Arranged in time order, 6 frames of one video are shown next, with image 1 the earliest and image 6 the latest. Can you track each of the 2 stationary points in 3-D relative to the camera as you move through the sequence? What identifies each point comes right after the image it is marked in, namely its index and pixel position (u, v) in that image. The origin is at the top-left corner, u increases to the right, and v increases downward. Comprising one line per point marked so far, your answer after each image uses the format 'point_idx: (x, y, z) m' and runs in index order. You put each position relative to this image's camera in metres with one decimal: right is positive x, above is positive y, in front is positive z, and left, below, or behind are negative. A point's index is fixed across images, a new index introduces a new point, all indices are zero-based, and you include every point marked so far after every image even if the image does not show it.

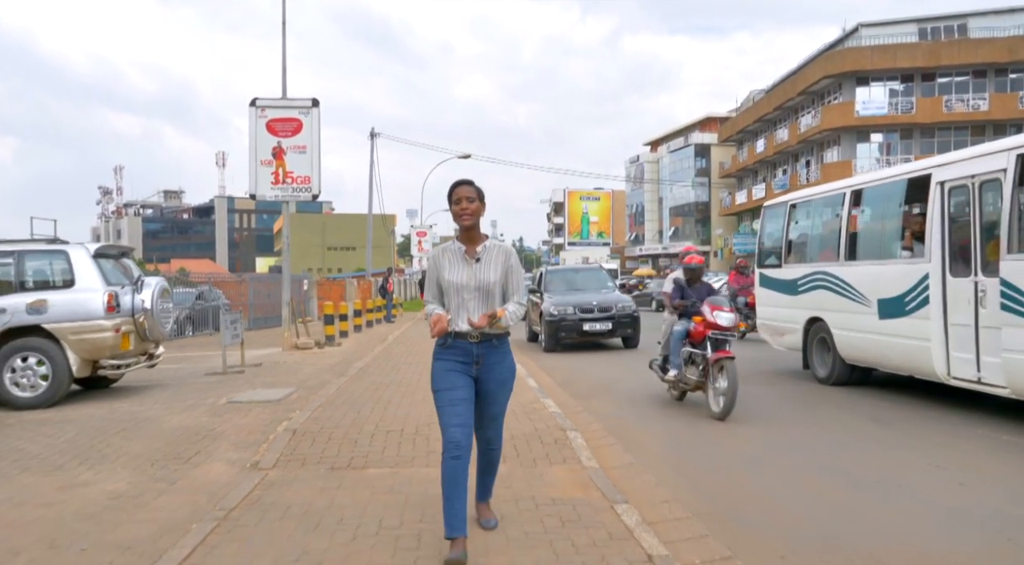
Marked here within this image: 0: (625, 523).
0: (+0.7, -1.4, +3.9) m
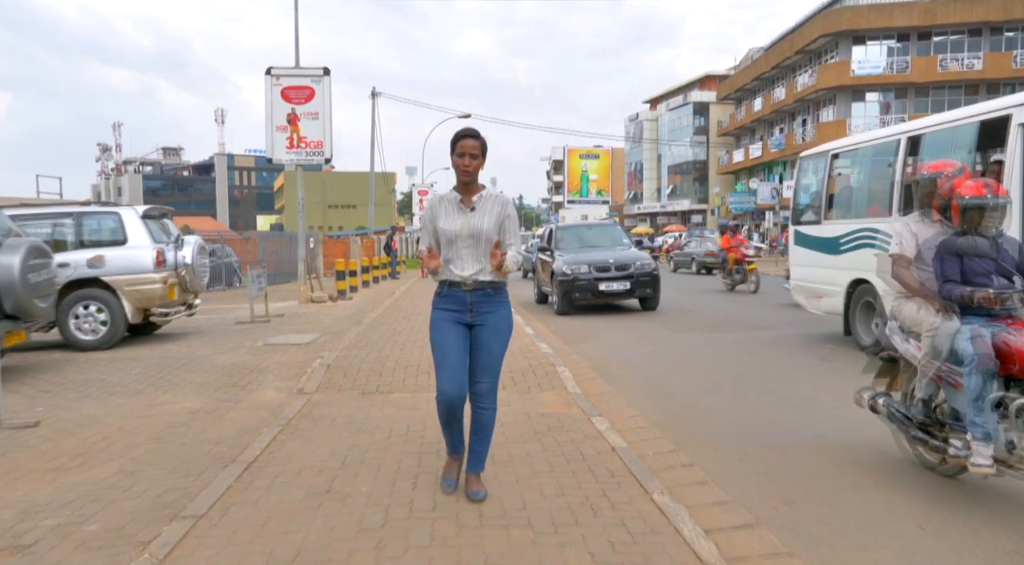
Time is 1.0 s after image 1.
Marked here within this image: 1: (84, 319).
0: (+0.7, -1.1, +5.0) m
1: (-5.5, -0.5, +8.4) m
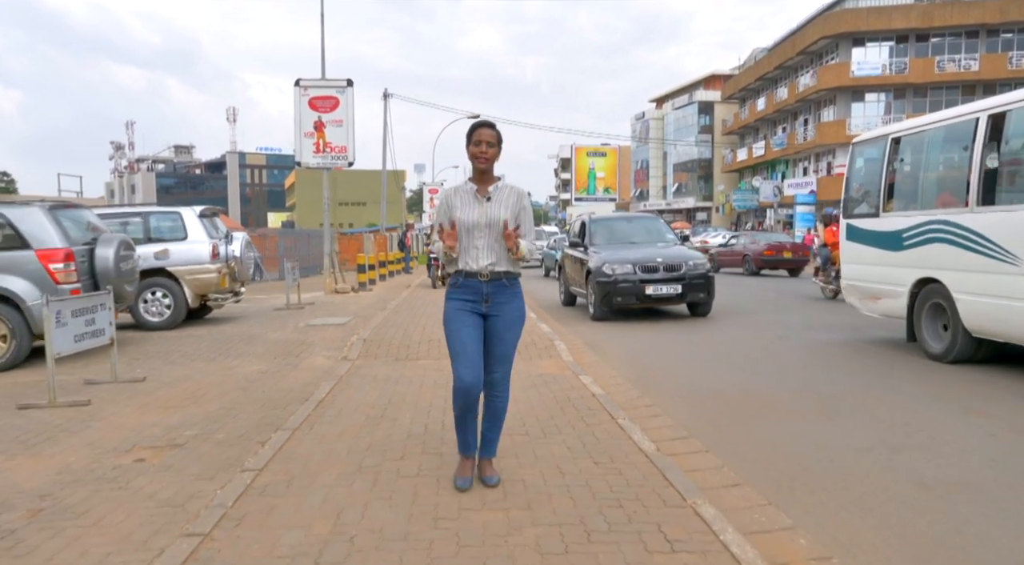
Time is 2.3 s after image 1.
0: (+0.7, -1.0, +6.4) m
1: (-5.5, -0.3, +9.8) m
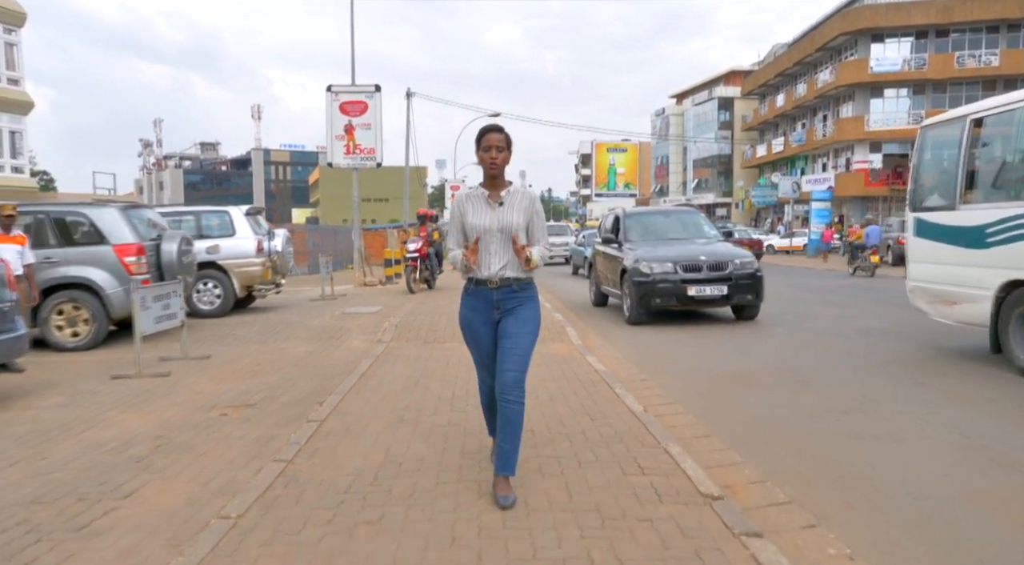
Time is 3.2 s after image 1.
0: (+0.9, -0.9, +7.3) m
1: (-5.2, -0.2, +10.9) m
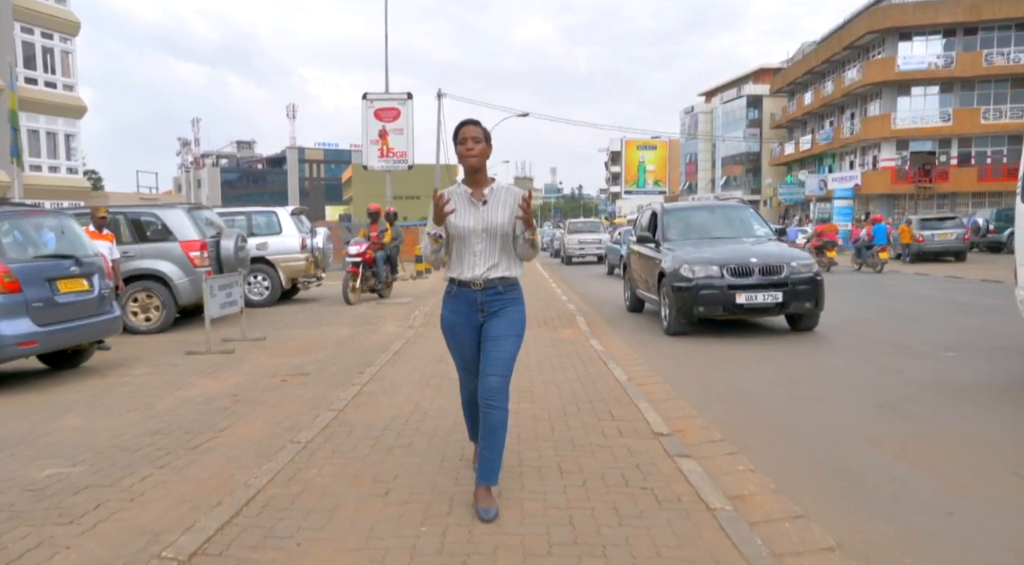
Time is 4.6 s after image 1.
0: (+1.0, -0.8, +8.3) m
1: (-4.8, -0.1, +12.2) m
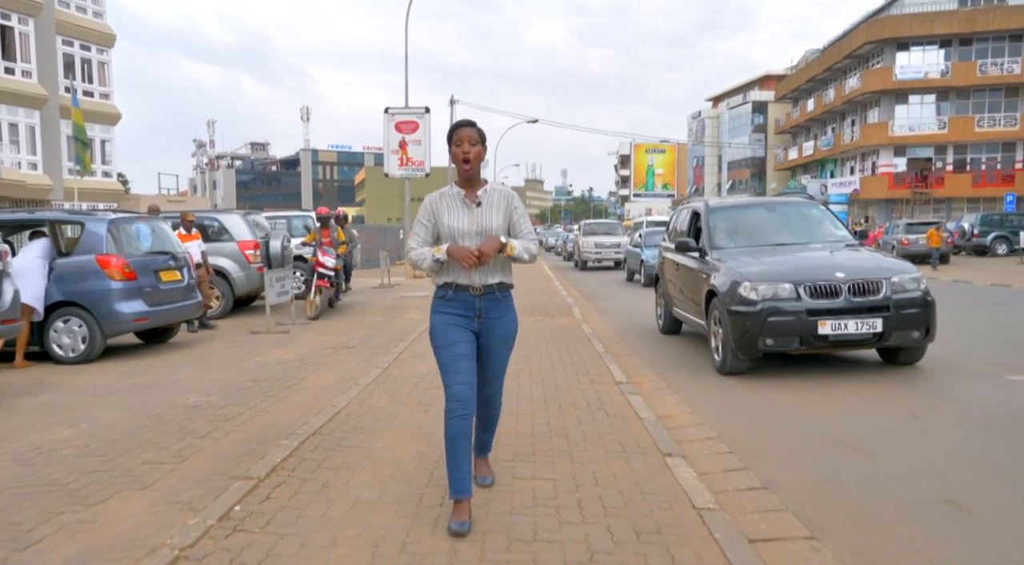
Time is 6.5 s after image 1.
0: (+1.1, -0.7, +10.0) m
1: (-4.7, 0.0, +14.0) m
